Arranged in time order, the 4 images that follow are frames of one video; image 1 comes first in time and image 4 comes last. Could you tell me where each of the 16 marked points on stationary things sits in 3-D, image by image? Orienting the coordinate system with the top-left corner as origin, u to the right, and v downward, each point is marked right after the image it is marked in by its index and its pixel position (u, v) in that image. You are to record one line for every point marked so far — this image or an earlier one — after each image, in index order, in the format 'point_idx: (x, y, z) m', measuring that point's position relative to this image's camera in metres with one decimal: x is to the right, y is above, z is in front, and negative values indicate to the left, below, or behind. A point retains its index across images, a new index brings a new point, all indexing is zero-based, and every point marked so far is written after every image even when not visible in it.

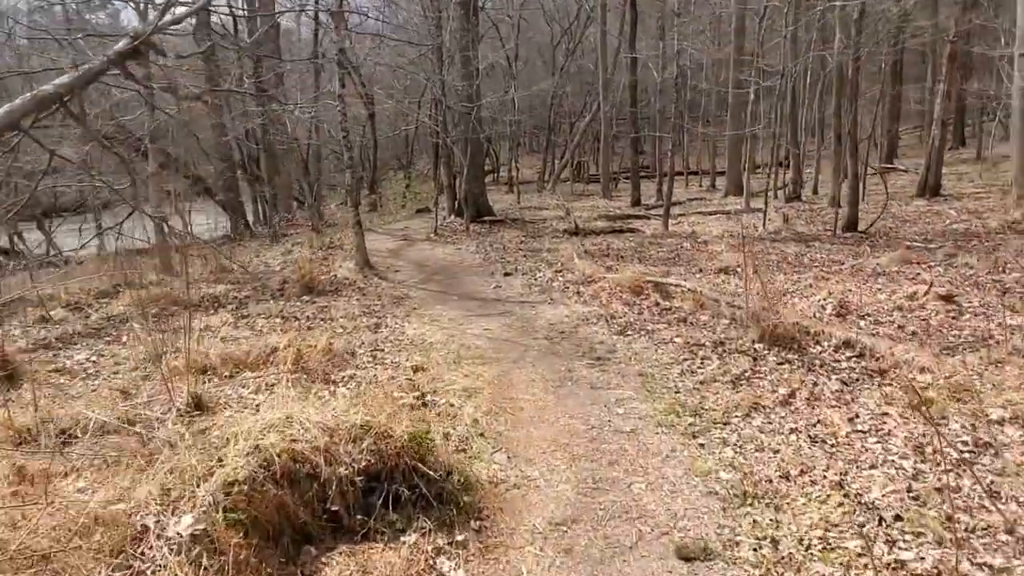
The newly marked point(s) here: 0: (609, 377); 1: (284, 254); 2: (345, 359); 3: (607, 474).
0: (+0.8, -0.8, +6.3) m
1: (-4.4, +0.6, +14.6) m
2: (-1.4, -0.6, +6.3) m
3: (+0.6, -1.1, +4.4) m
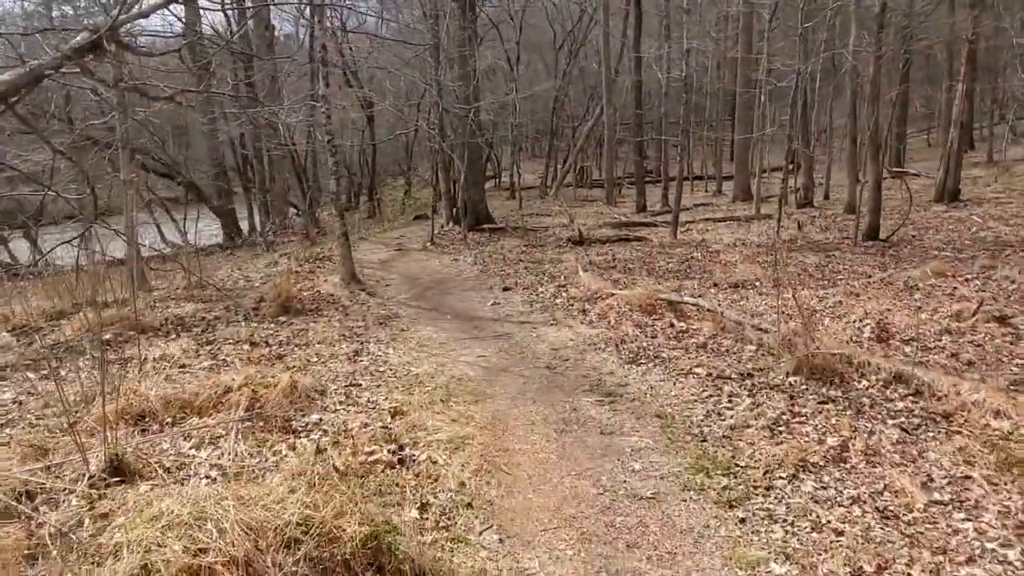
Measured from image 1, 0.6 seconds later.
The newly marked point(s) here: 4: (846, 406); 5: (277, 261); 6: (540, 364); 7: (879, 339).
0: (+0.8, -0.9, +5.4) m
1: (-4.4, +0.4, +13.7) m
2: (-1.4, -0.8, +5.4) m
3: (+0.5, -1.3, +3.4) m
4: (+2.3, -0.8, +5.2) m
5: (-4.6, +0.5, +14.6) m
6: (+0.3, -0.7, +7.0) m
7: (+3.3, -0.5, +6.8) m
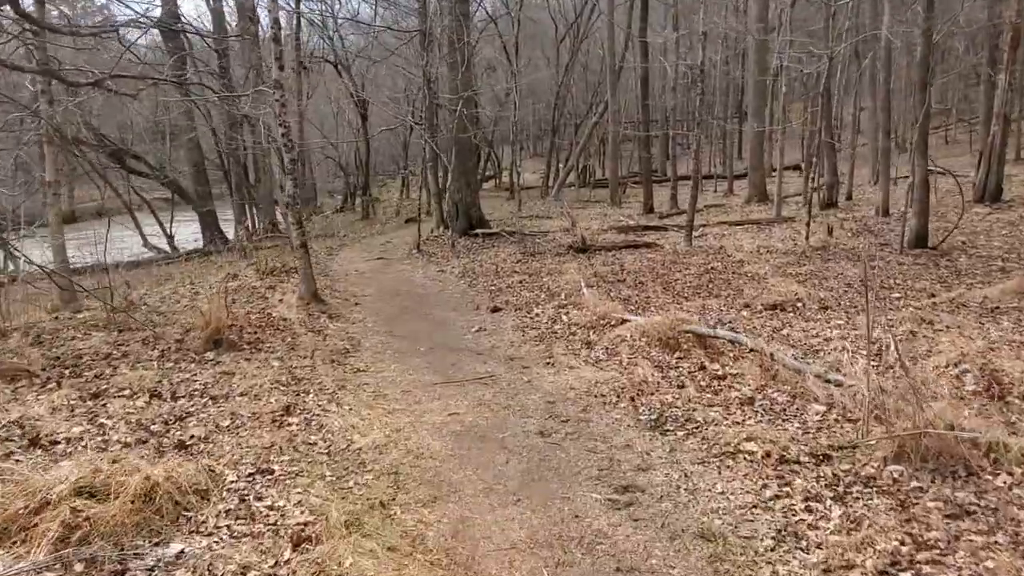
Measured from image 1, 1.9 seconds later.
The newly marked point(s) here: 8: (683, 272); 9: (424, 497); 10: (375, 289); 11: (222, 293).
0: (+0.6, -1.2, +3.6) m
1: (-4.5, +0.1, +11.9) m
2: (-1.6, -1.1, +3.6) m
3: (+0.4, -1.5, +1.6) m
4: (+2.2, -1.1, +3.4) m
5: (-4.7, +0.2, +12.8) m
6: (+0.1, -1.0, +5.2) m
7: (+3.2, -0.7, +5.0) m
8: (+2.7, +0.3, +12.0) m
9: (-0.5, -1.1, +4.1) m
10: (-2.1, 0.0, +11.5) m
11: (-4.0, -0.1, +10.3) m
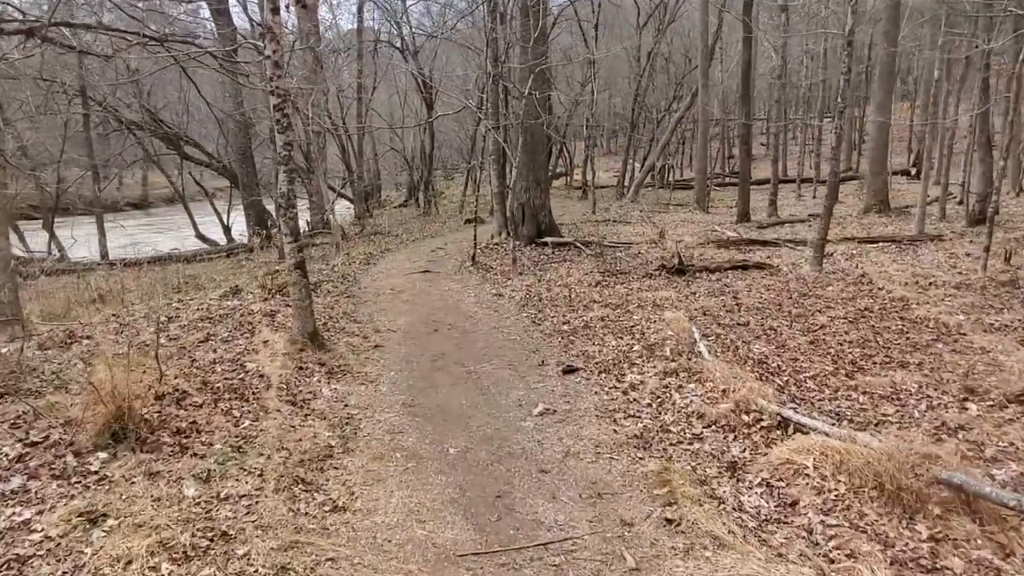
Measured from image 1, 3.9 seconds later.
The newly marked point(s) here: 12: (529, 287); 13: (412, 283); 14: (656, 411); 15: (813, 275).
0: (+0.8, -1.7, +0.5) m
1: (-3.6, -0.2, +9.3) m
2: (-1.4, -1.5, +0.7) m
3: (+0.4, -2.0, -1.4) m
4: (+2.3, -1.6, +0.2) m
5: (-3.7, 0.0, +10.2) m
6: (+0.4, -1.4, +2.2) m
7: (+3.5, -1.3, +1.7) m
8: (+3.7, -0.3, +8.7) m
9: (-0.3, -1.6, +1.2) m
10: (-1.2, -0.4, +8.7) m
11: (-3.2, -0.3, +7.6) m
12: (+0.2, 0.0, +10.6) m
13: (-1.5, +0.1, +11.3) m
14: (+1.0, -0.9, +5.3) m
15: (+4.6, +0.2, +11.4) m
